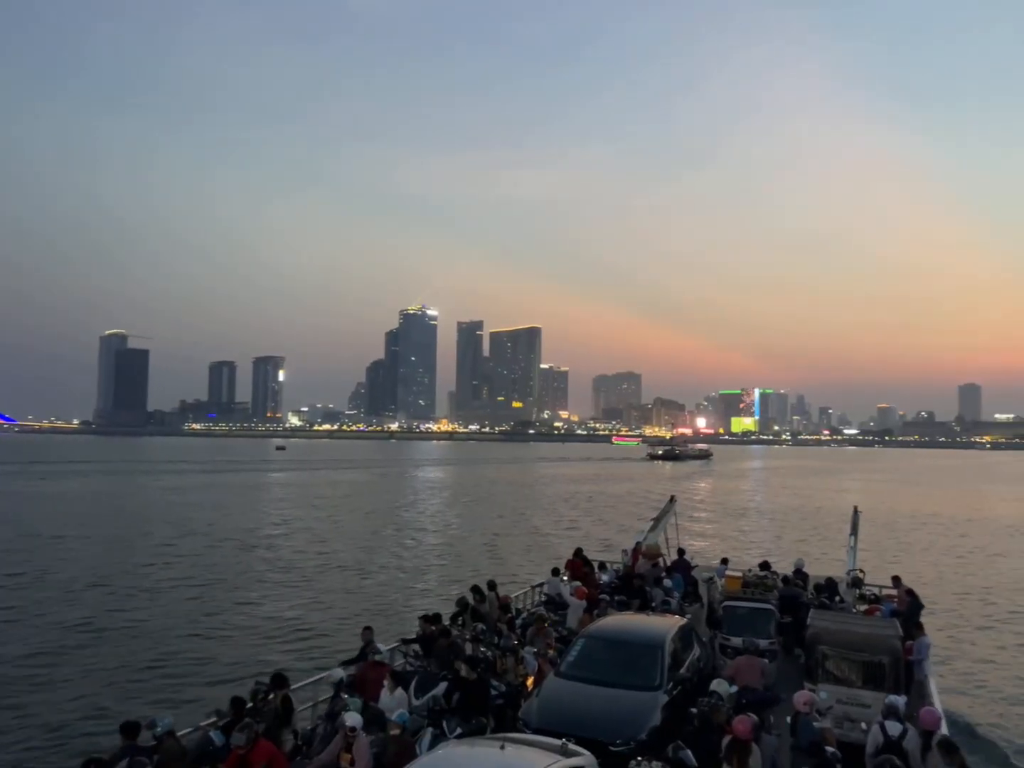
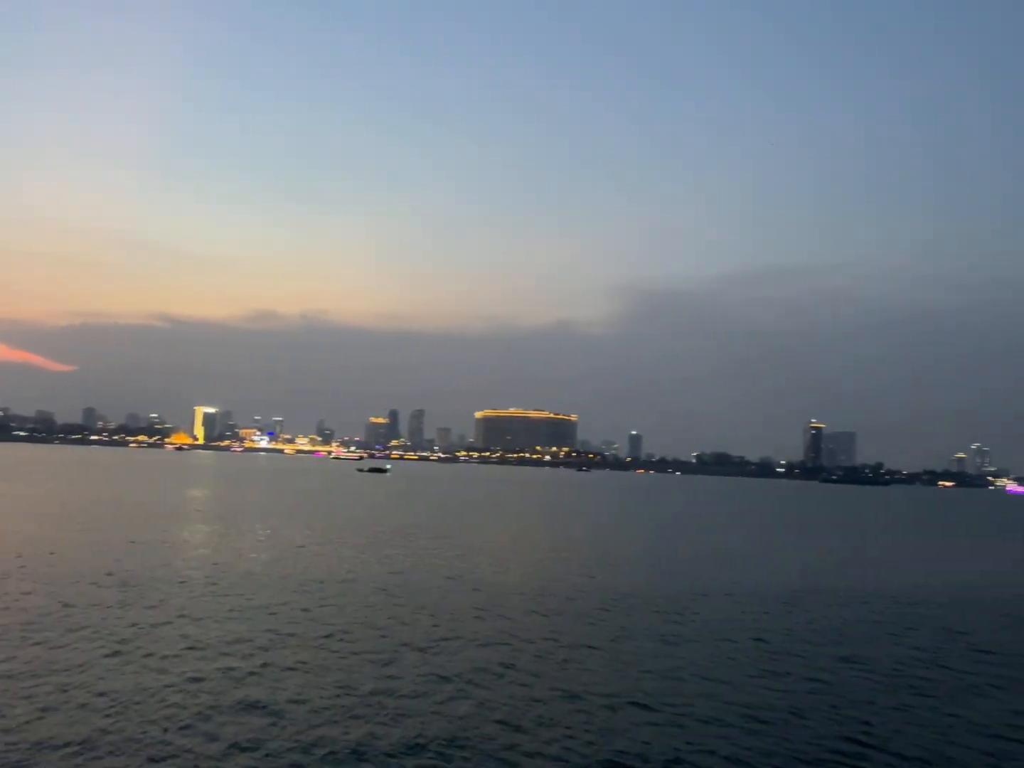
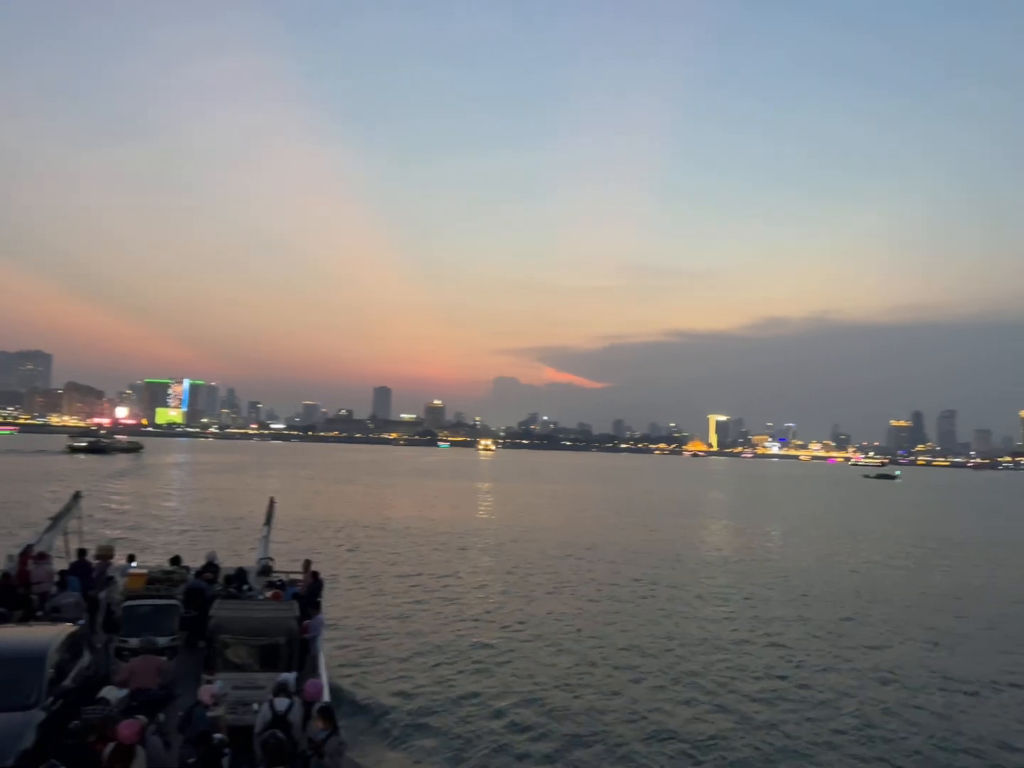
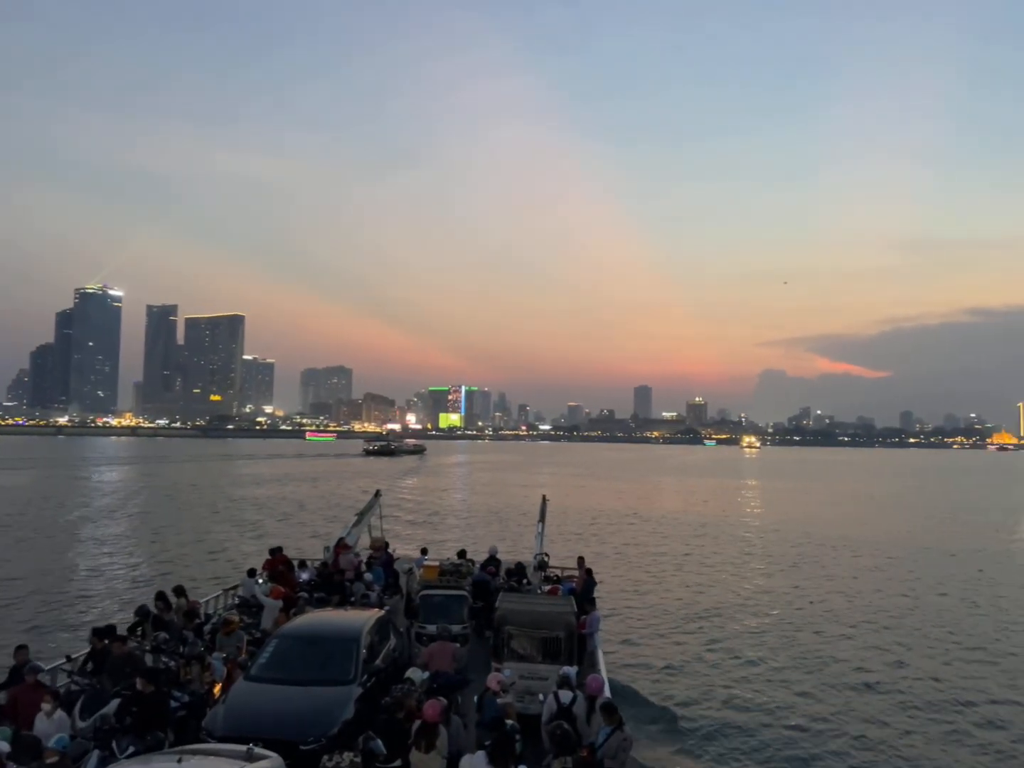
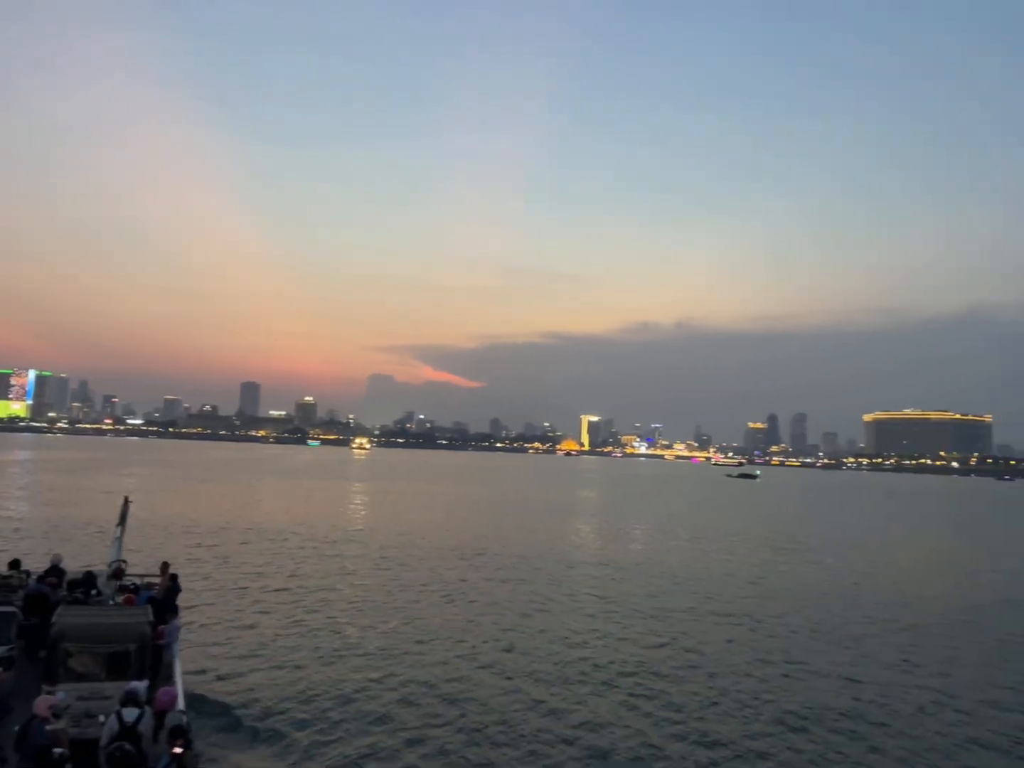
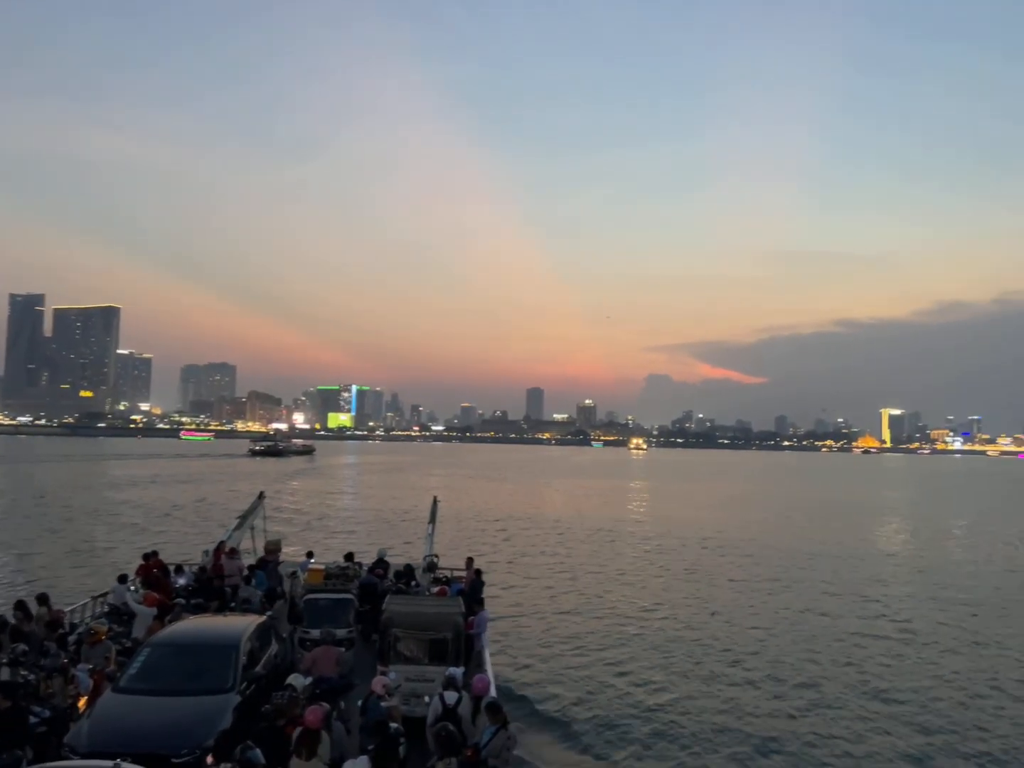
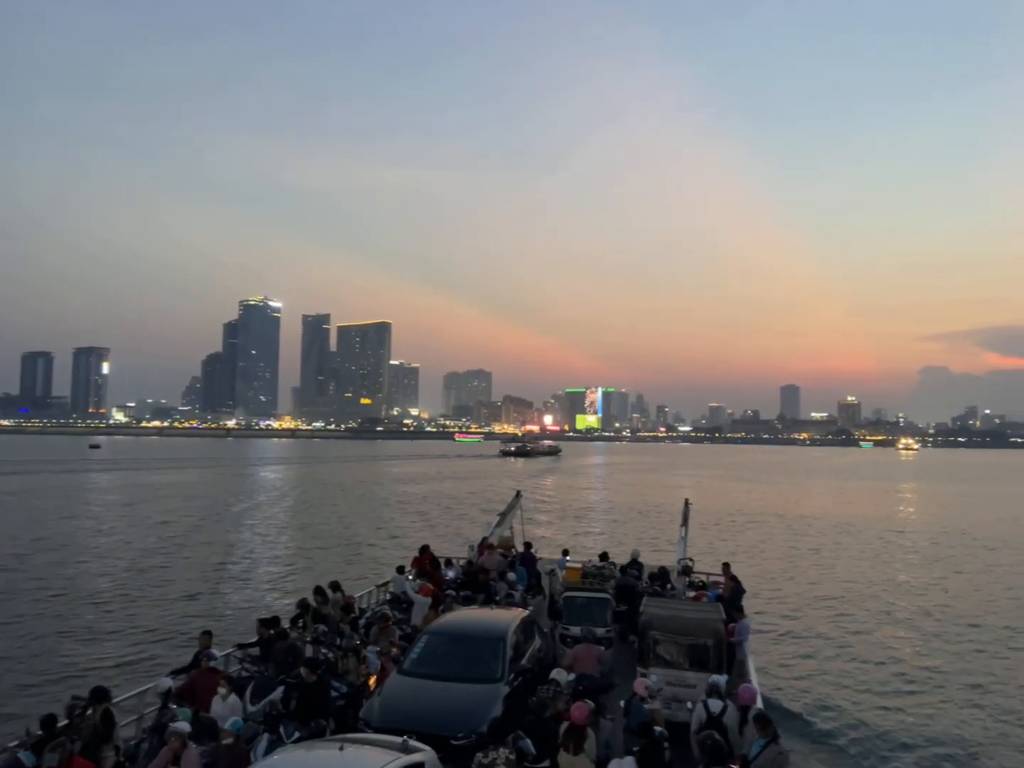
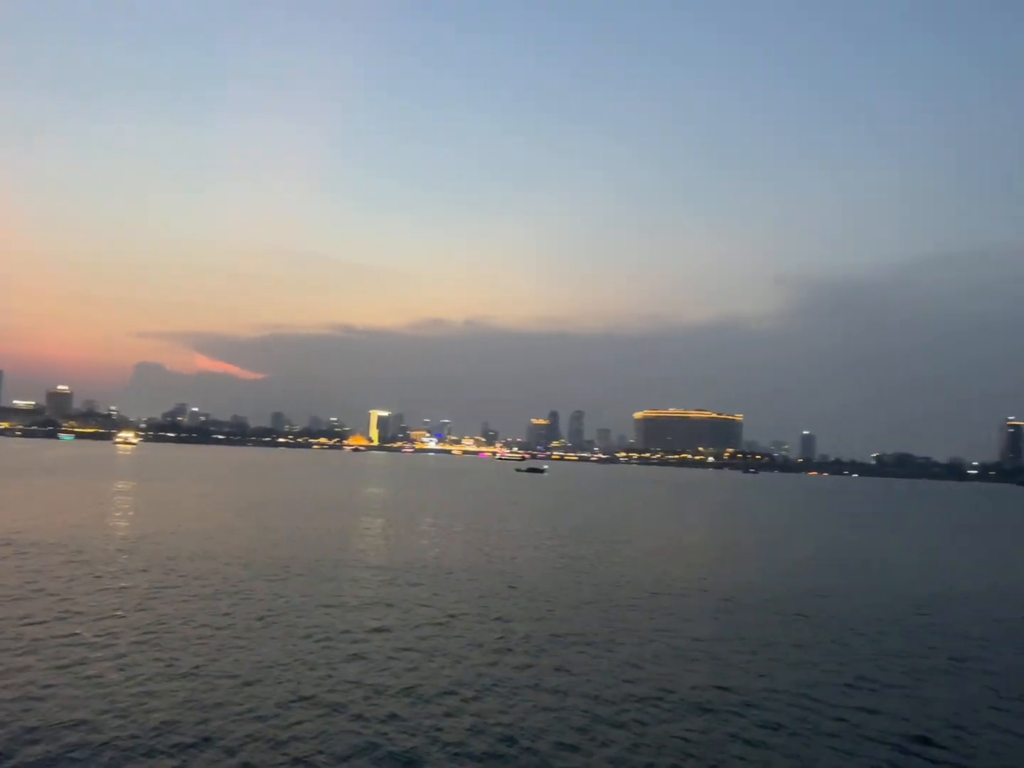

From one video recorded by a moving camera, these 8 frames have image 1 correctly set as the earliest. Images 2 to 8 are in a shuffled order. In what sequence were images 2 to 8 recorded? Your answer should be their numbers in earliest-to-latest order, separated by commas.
7, 4, 6, 3, 5, 8, 2
